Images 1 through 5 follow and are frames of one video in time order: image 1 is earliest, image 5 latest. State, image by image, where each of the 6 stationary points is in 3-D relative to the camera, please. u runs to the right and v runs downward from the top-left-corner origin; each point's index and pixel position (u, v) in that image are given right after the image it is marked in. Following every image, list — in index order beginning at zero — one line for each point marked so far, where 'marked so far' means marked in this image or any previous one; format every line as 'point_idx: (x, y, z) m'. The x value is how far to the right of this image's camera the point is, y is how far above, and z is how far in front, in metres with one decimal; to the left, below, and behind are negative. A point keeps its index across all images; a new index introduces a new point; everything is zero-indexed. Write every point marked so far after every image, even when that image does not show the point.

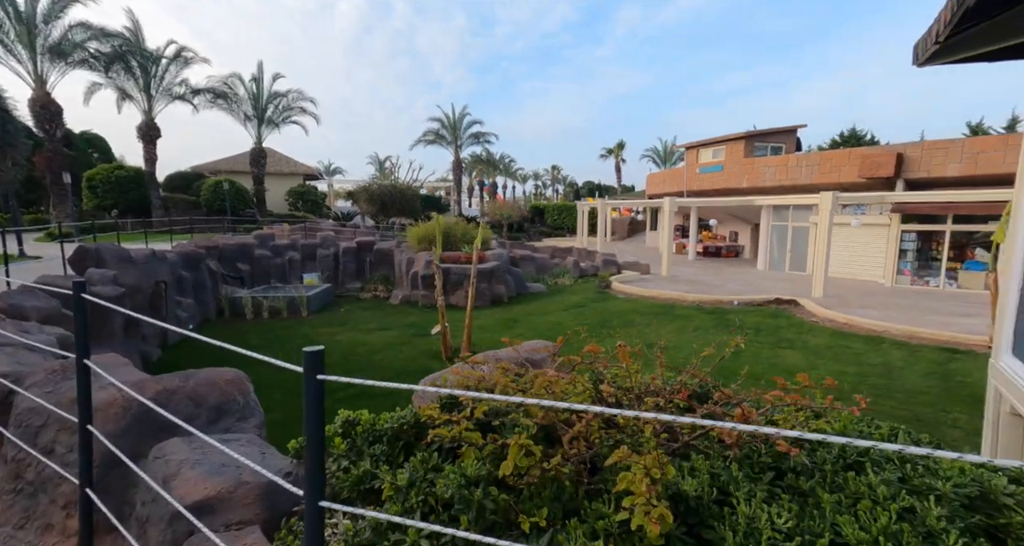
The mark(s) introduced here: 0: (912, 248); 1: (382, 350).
0: (+13.7, +0.9, +16.5) m
1: (-2.5, -1.3, +8.8) m
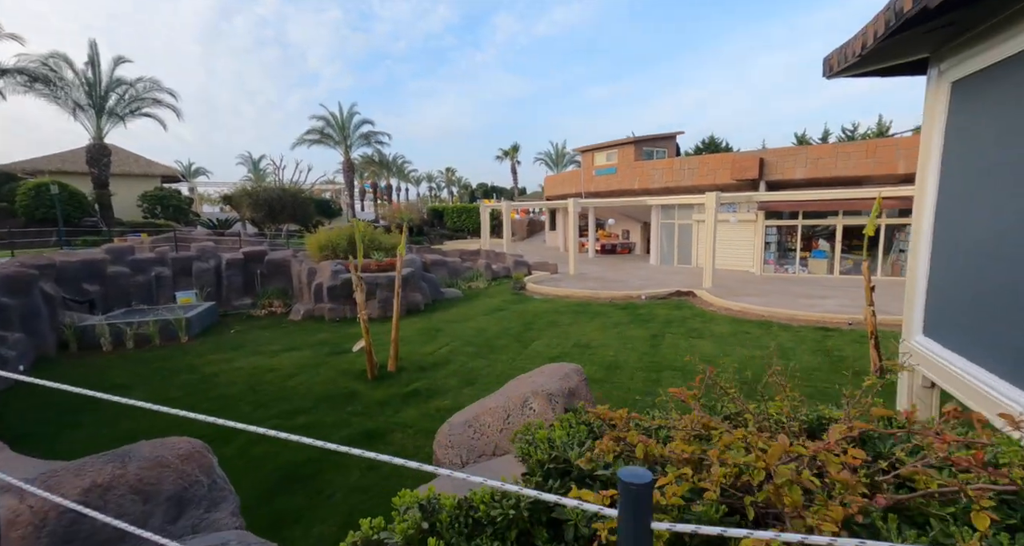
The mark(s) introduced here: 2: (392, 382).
0: (+10.4, +1.3, +18.9) m
1: (-3.7, -1.6, +7.8) m
2: (-1.8, -1.7, +7.3) m
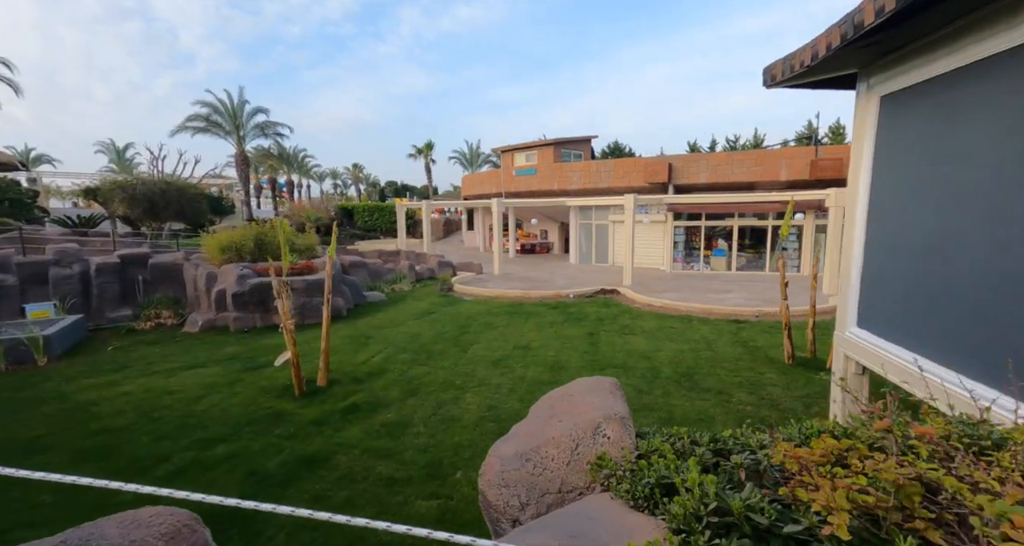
0: (+7.2, +1.4, +20.3) m
1: (-4.5, -1.7, +6.8) m
2: (-2.6, -1.7, +6.6) m
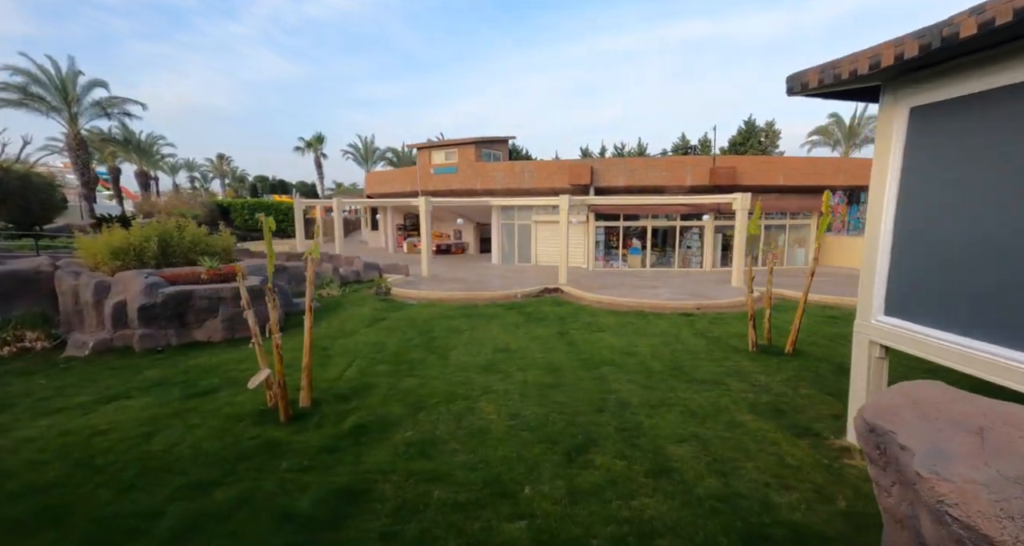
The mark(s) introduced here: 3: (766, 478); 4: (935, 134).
0: (+3.9, +1.5, +21.3) m
1: (-4.2, -1.7, +5.5) m
2: (-2.3, -1.8, +5.7) m
3: (+2.4, -1.9, +4.5) m
4: (+3.8, +1.3, +4.3) m
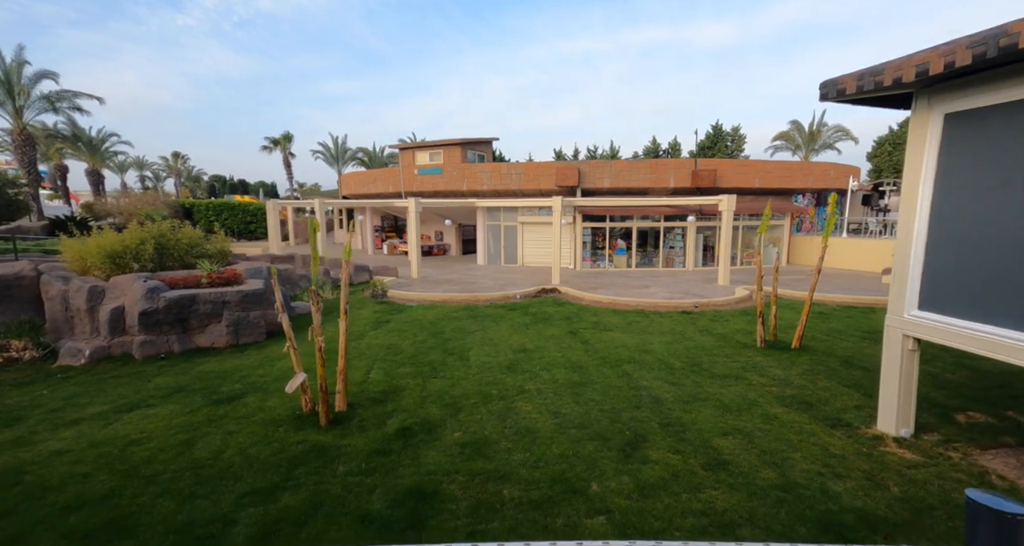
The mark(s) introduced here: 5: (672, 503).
0: (+3.4, +1.5, +21.5) m
1: (-3.7, -1.8, +5.2) m
2: (-1.8, -1.8, +5.6) m
3: (+3.0, -1.9, +4.8) m
4: (+4.4, +1.3, +4.6) m
5: (+1.4, -2.0, +4.2) m
